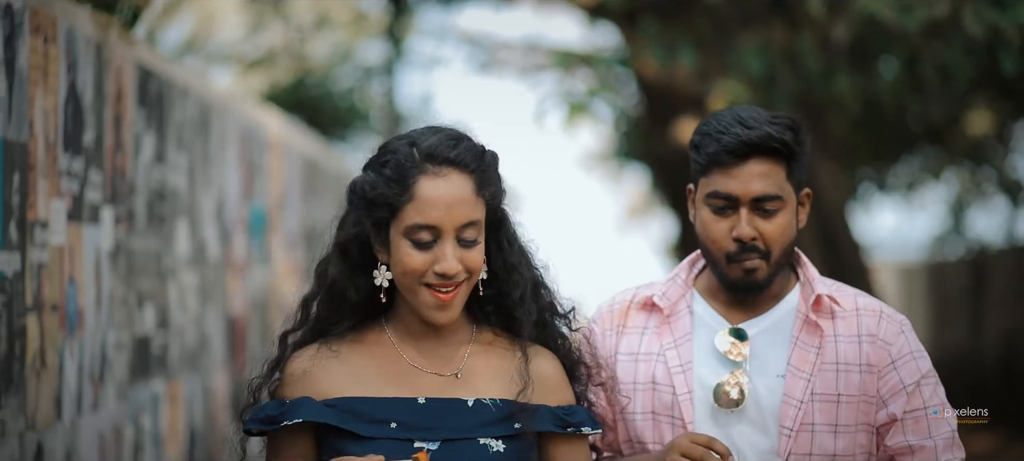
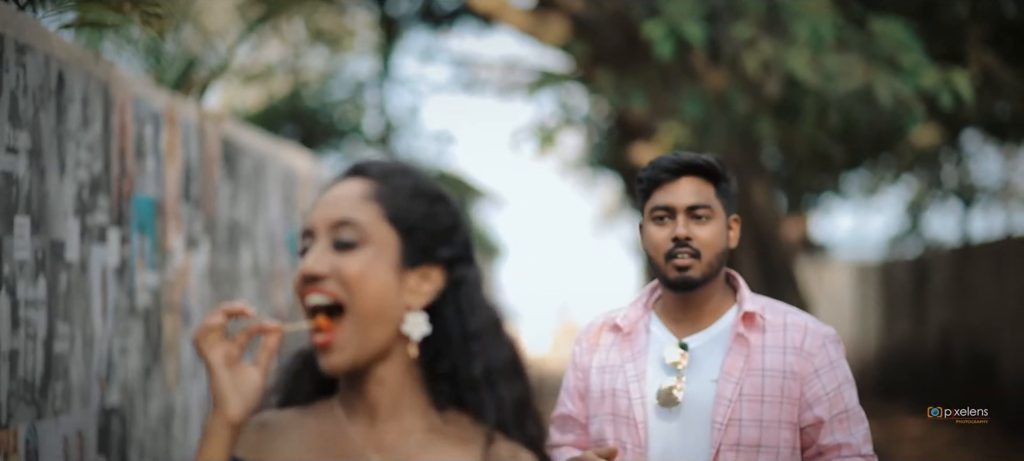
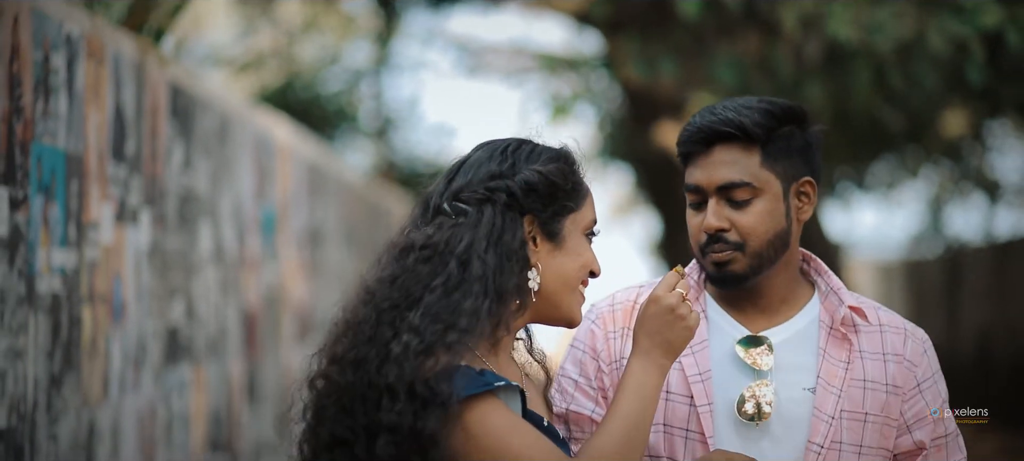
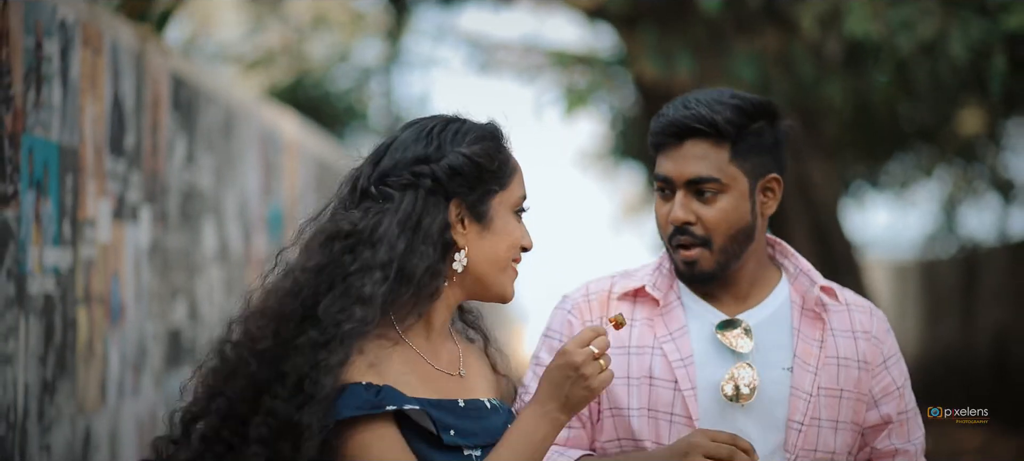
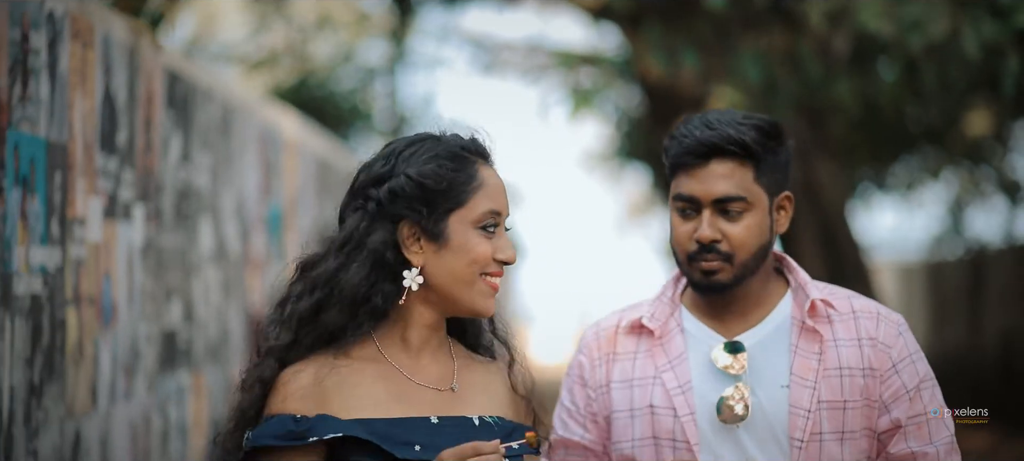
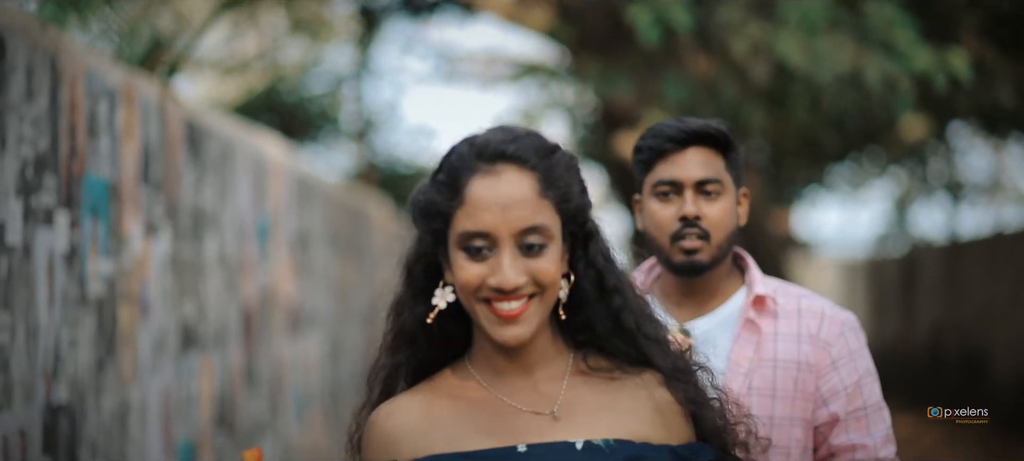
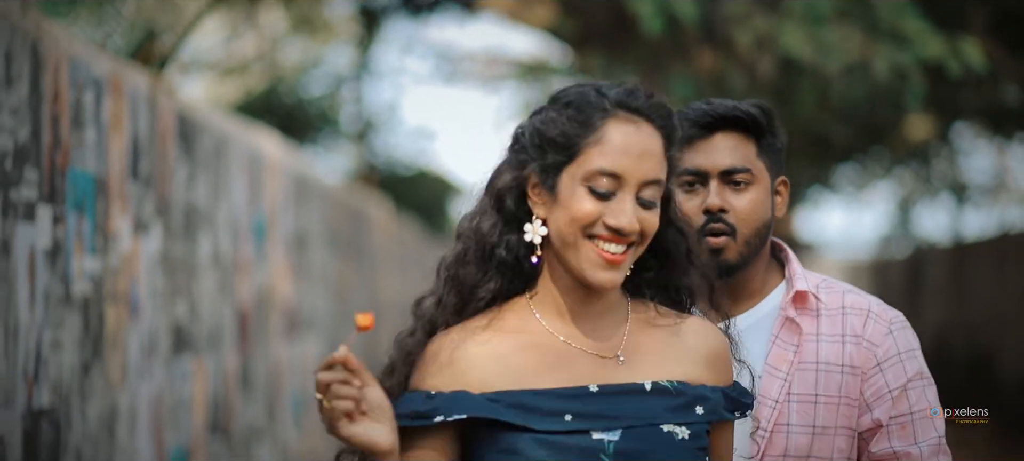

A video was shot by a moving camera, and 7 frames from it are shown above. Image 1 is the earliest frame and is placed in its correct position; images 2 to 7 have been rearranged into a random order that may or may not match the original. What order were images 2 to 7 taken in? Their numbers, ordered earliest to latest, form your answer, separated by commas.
5, 4, 3, 7, 6, 2
